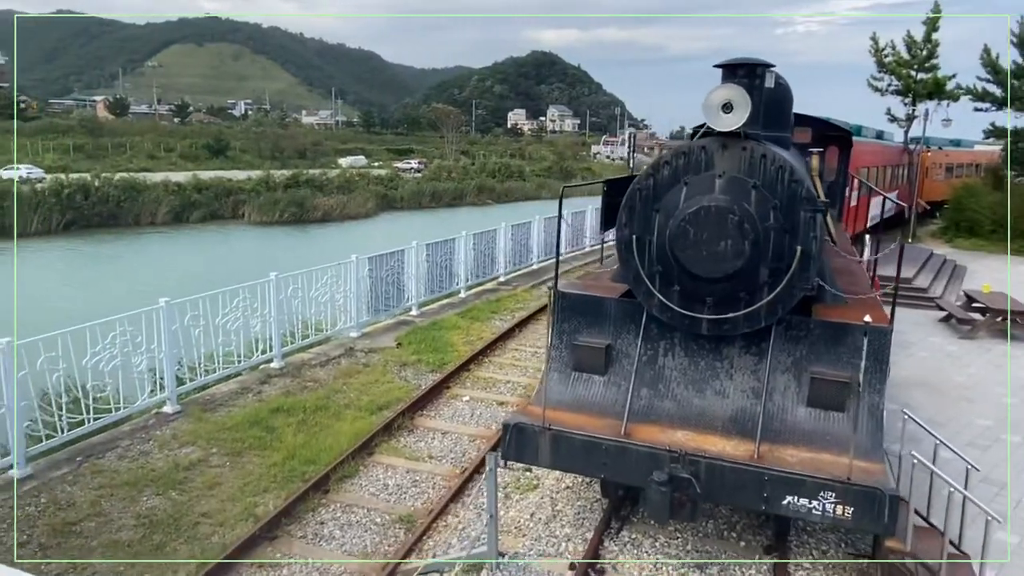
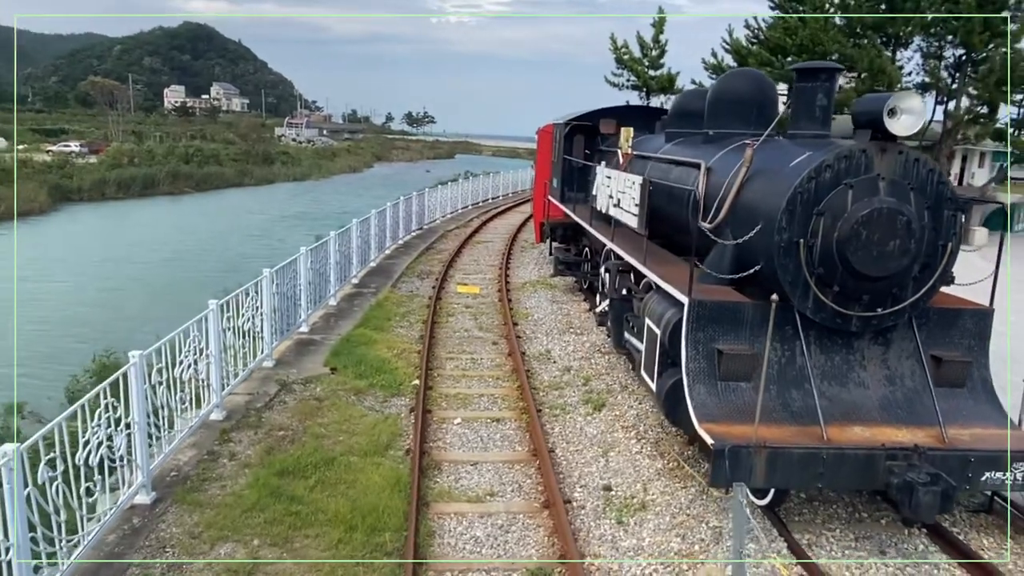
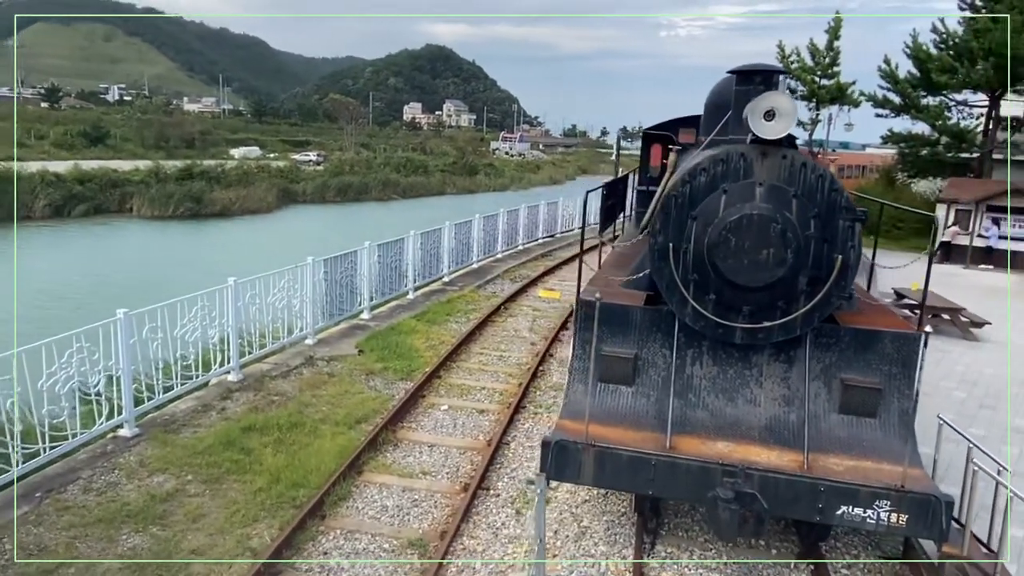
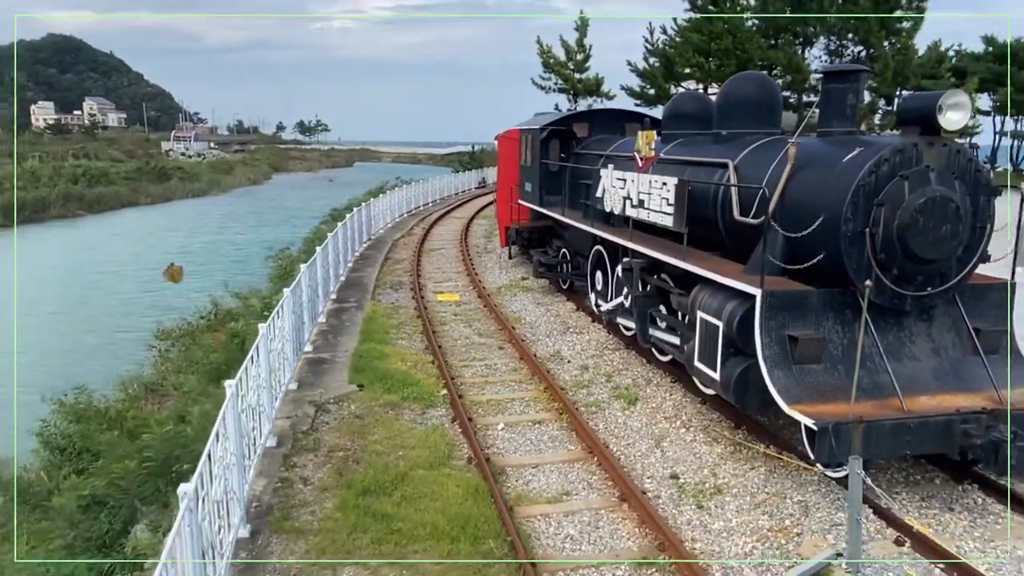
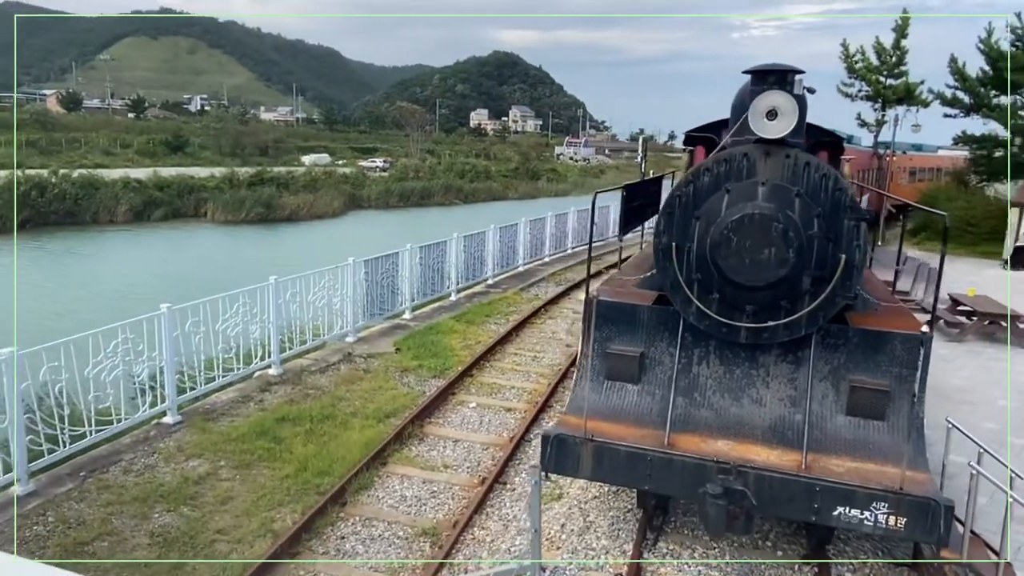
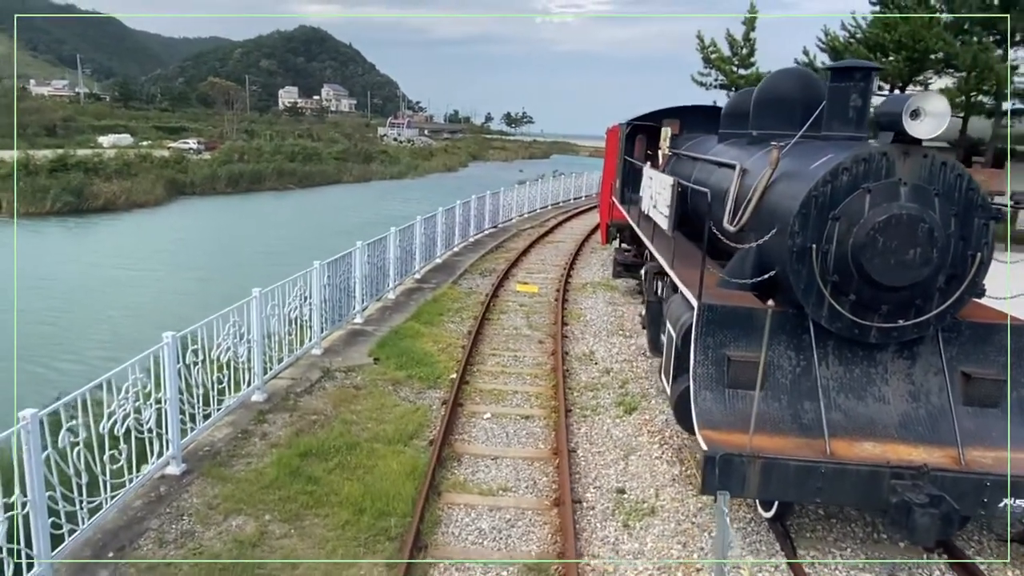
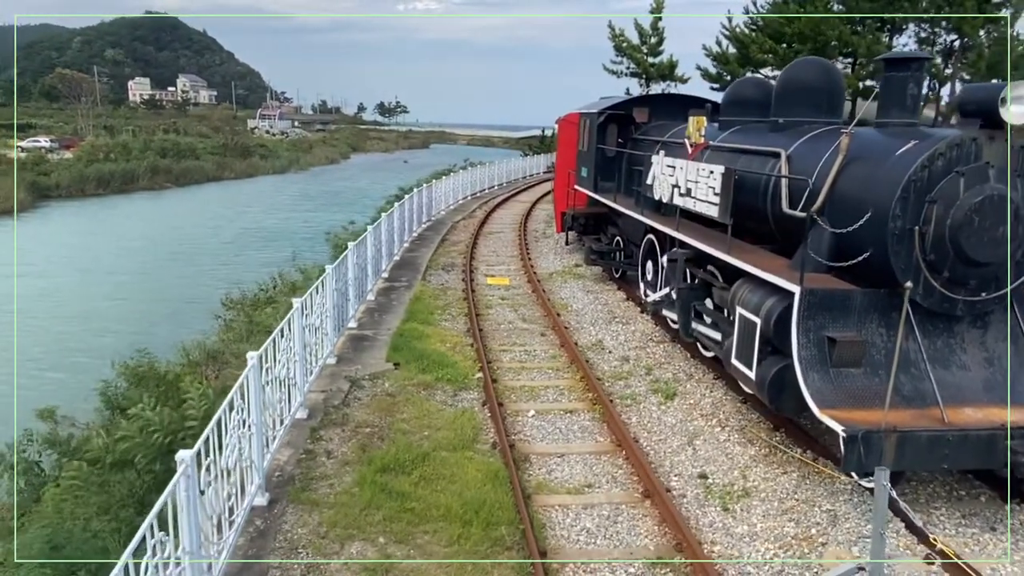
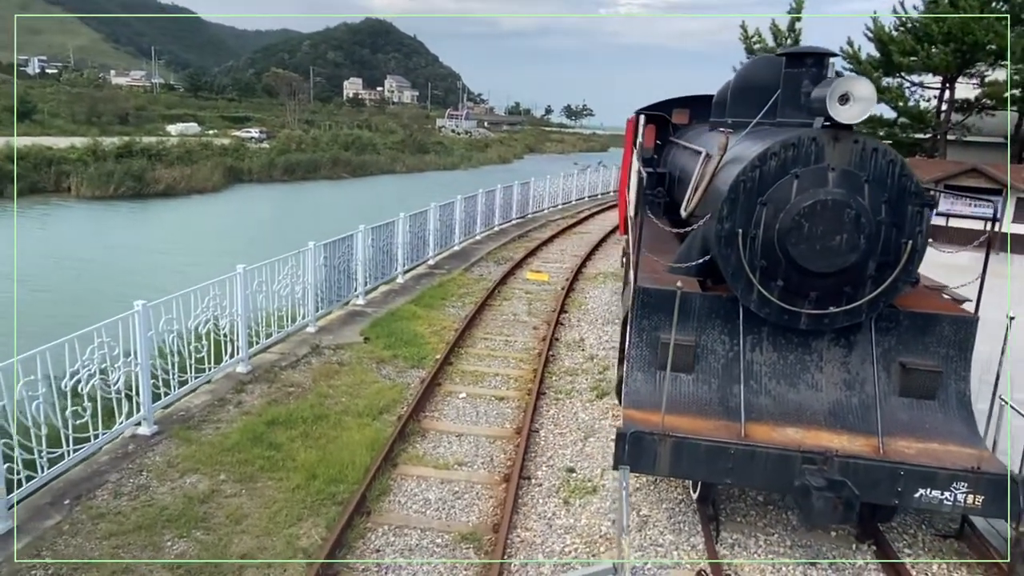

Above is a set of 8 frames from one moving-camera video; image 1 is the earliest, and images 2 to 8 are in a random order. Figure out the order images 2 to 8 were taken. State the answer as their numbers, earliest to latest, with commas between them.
5, 3, 8, 6, 2, 7, 4
